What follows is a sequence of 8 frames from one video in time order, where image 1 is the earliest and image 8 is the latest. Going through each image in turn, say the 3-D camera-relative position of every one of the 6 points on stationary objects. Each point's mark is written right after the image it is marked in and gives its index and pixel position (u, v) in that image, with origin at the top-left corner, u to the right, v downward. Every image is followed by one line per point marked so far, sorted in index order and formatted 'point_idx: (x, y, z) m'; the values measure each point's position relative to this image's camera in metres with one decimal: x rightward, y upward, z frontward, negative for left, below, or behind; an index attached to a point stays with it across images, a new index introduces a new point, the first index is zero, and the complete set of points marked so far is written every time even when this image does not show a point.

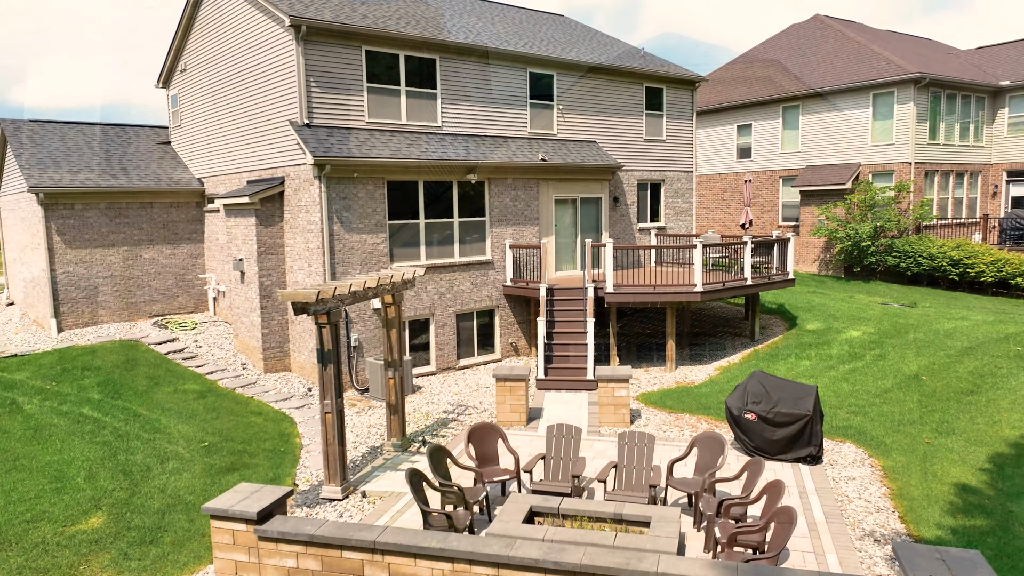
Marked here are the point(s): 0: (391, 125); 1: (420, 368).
0: (-2.4, +3.2, +15.0) m
1: (-1.8, -1.6, +15.2) m
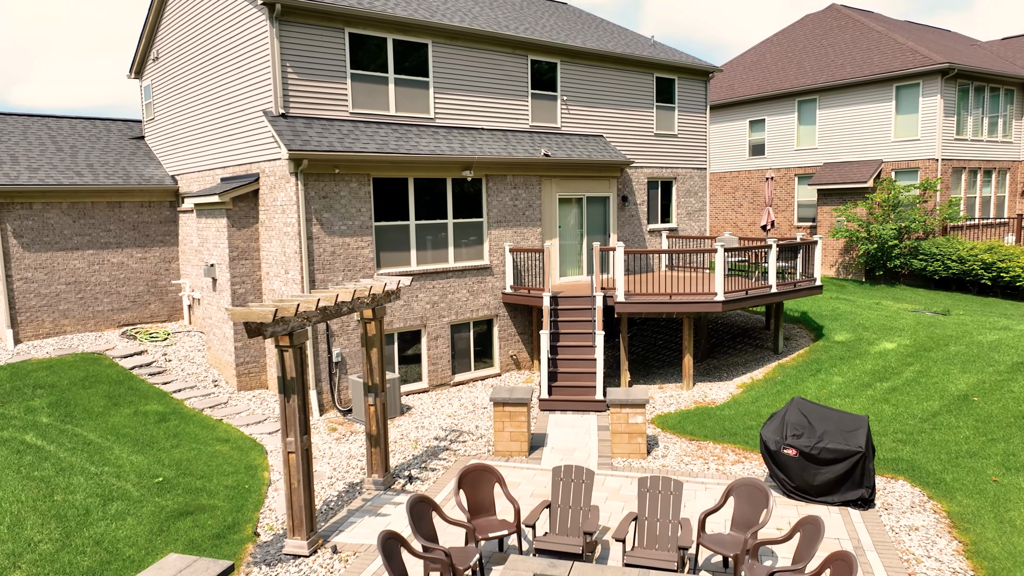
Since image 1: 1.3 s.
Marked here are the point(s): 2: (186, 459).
0: (-2.4, +3.1, +13.6) m
1: (-1.8, -1.7, +13.8) m
2: (-4.4, -2.3, +10.2) m
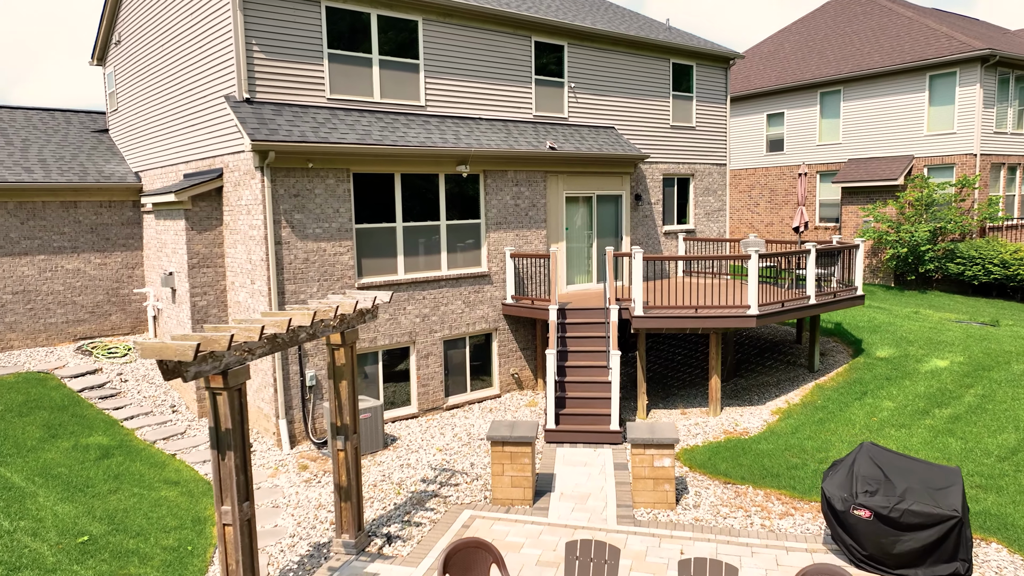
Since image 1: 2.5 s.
0: (-2.4, +2.9, +11.9) m
1: (-1.8, -1.9, +12.1) m
2: (-4.3, -2.5, +8.5) m
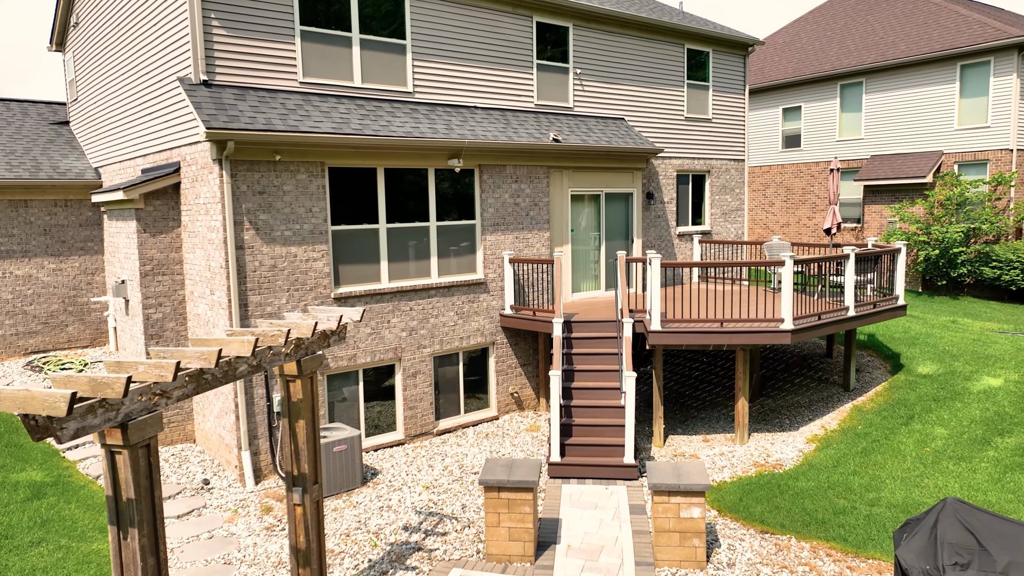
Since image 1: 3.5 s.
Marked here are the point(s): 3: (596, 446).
0: (-2.4, +2.7, +10.5) m
1: (-1.8, -2.1, +10.7) m
2: (-4.4, -2.6, +7.1) m
3: (+1.0, -1.9, +9.4) m
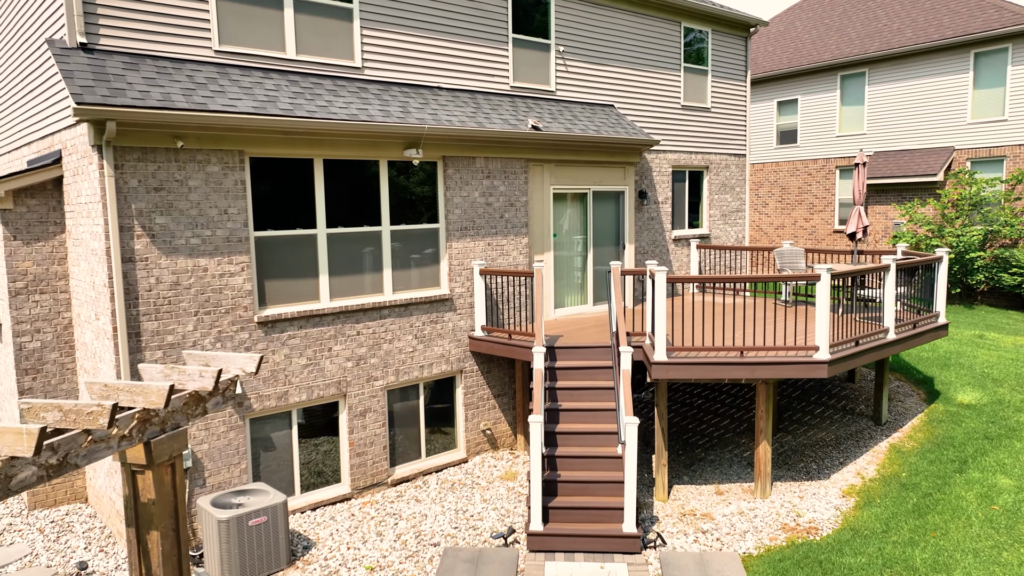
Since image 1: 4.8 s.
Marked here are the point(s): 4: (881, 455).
0: (-2.7, +2.5, +8.4) m
1: (-2.1, -2.3, +8.7) m
2: (-4.6, -2.8, +5.0) m
3: (+0.7, -2.2, +7.5) m
4: (+4.5, -2.0, +9.3) m
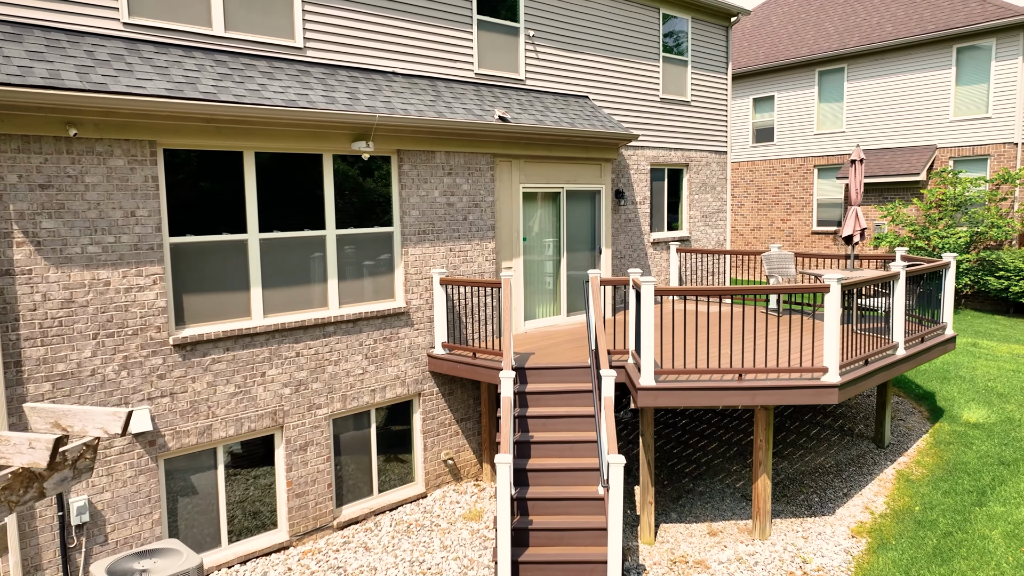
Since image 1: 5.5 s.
0: (-3.1, +2.4, +7.2) m
1: (-2.5, -2.4, +7.4) m
2: (-4.8, -3.0, +3.7) m
3: (+0.4, -2.3, +6.4) m
4: (+4.1, -2.1, +8.4) m
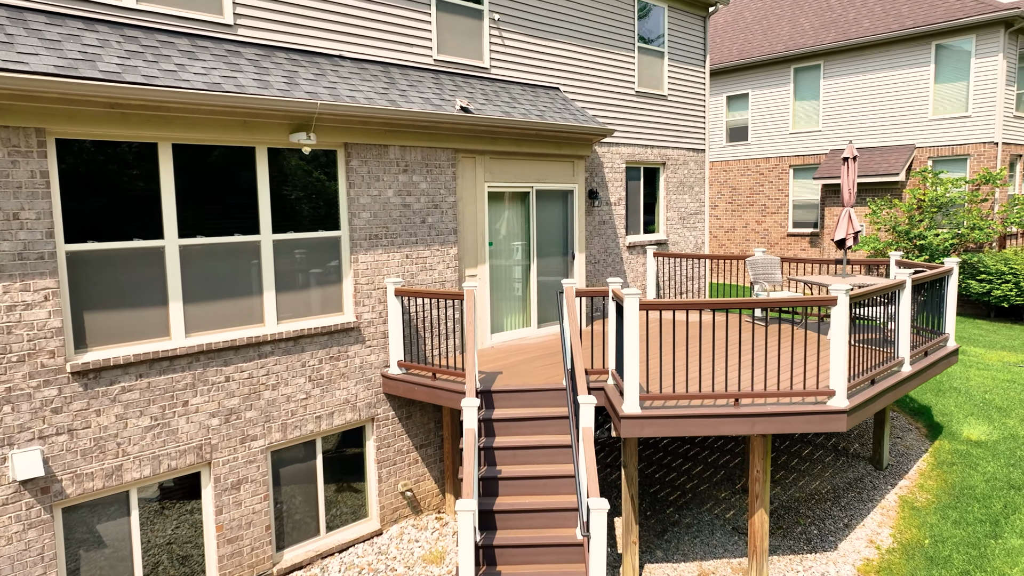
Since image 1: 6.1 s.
0: (-3.4, +2.3, +6.2) m
1: (-2.8, -2.5, +6.4) m
2: (-4.9, -3.1, +2.6) m
3: (+0.2, -2.4, +5.5) m
4: (+3.8, -2.2, +7.6) m
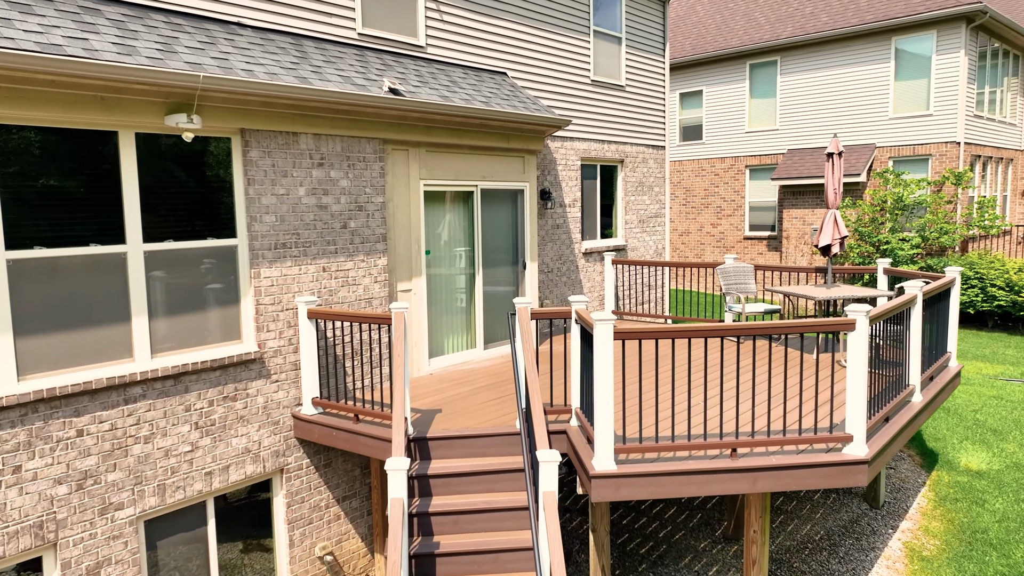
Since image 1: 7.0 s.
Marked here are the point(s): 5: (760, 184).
0: (-3.8, +2.1, +4.6) m
1: (-3.1, -2.7, +4.9) m
2: (-5.0, -3.3, +0.9) m
3: (-0.1, -2.5, +4.1) m
4: (+3.3, -2.4, +6.6) m
5: (+6.2, +2.6, +19.0) m
